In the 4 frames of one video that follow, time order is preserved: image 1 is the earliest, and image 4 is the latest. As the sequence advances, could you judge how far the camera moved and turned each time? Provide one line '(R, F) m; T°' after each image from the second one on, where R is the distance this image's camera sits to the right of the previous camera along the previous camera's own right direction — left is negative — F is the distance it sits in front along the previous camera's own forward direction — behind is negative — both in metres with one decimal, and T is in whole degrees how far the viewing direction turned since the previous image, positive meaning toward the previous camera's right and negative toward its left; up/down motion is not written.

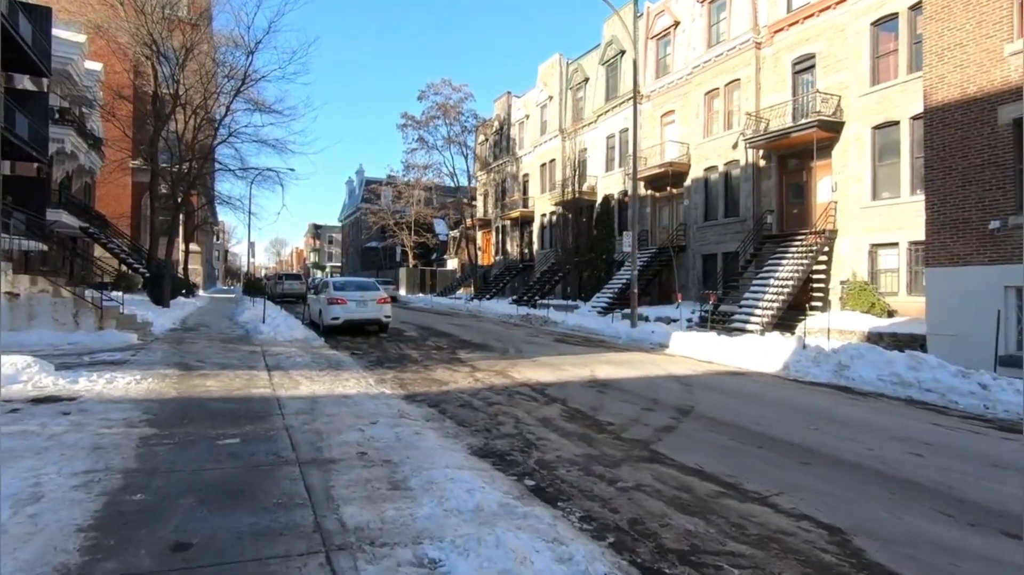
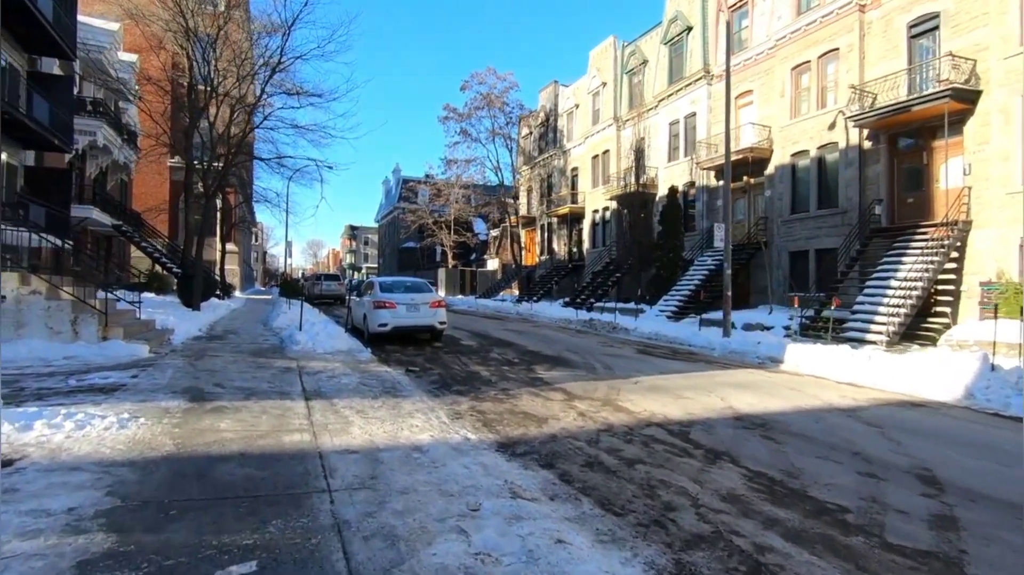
(-1.3, +2.7) m; -3°
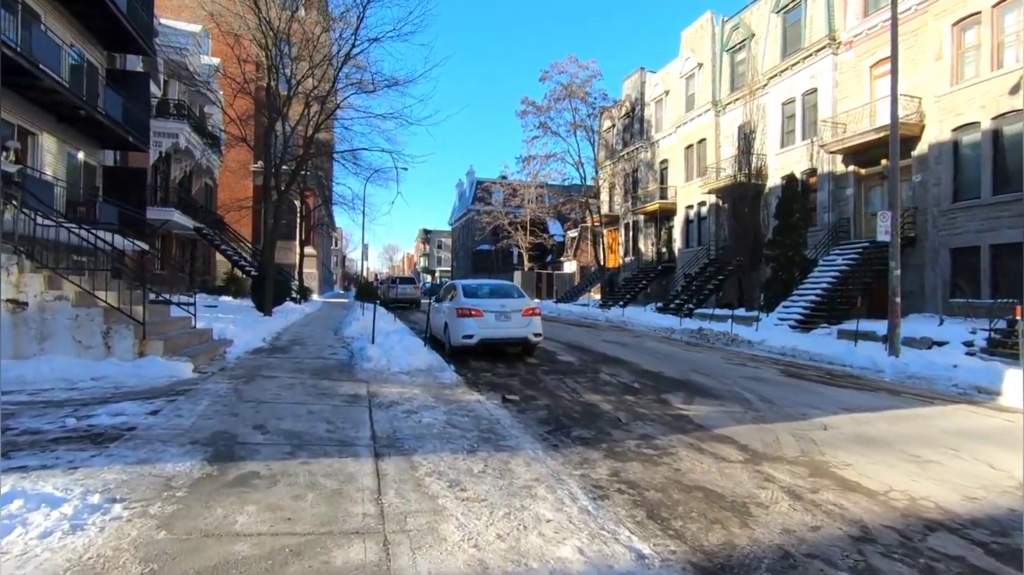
(-0.9, +2.6) m; -7°
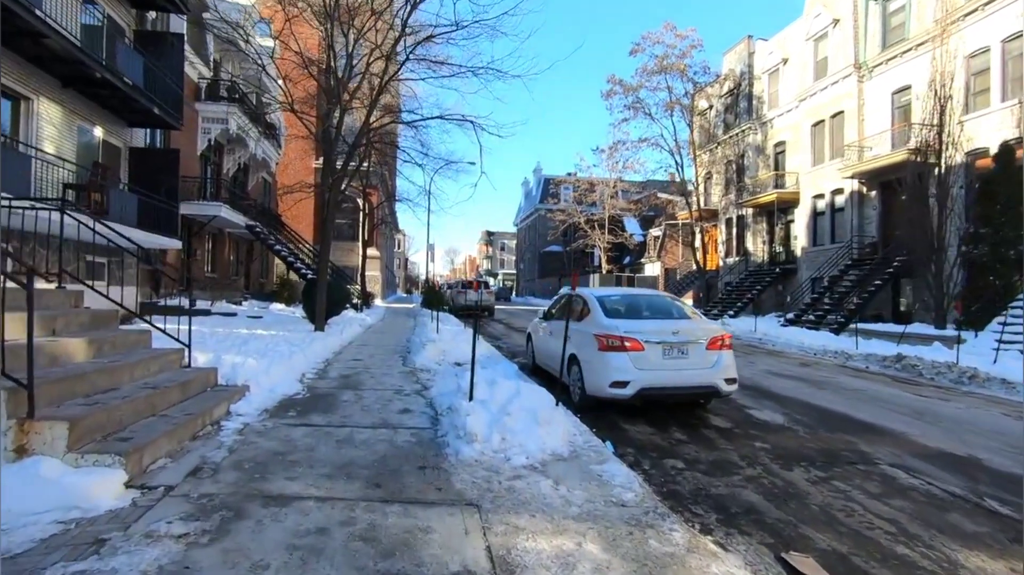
(-1.7, +4.6) m; -6°
